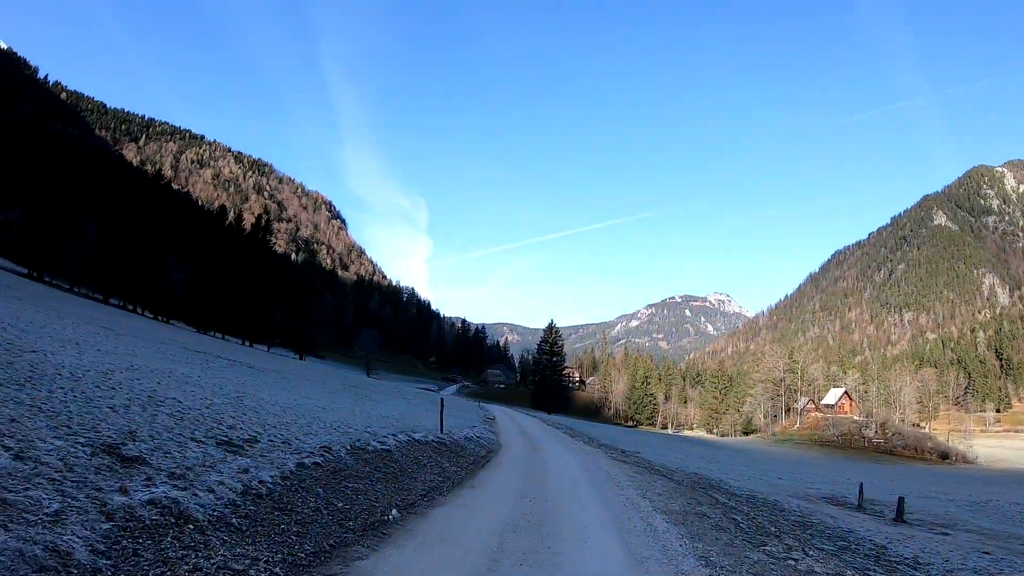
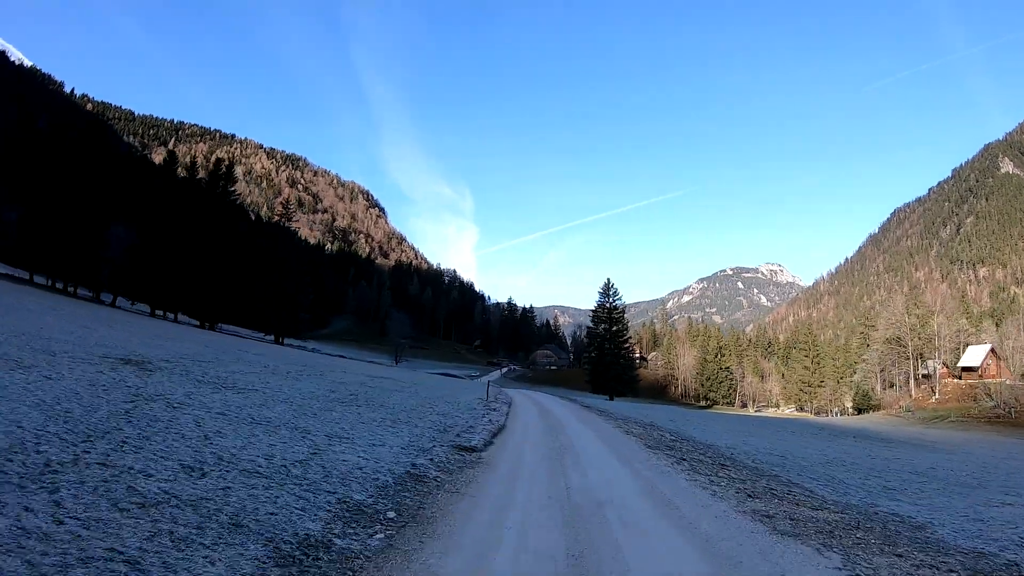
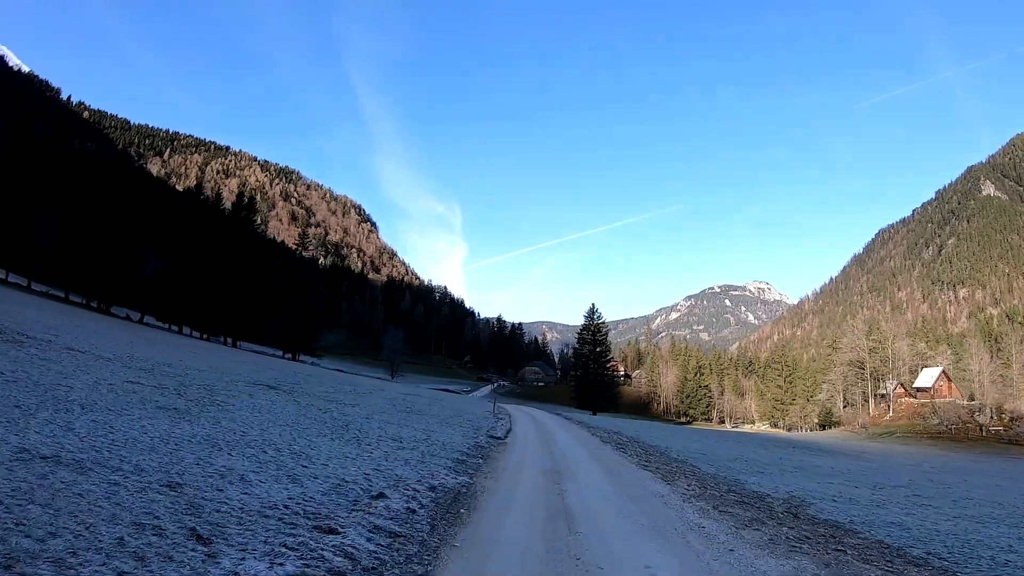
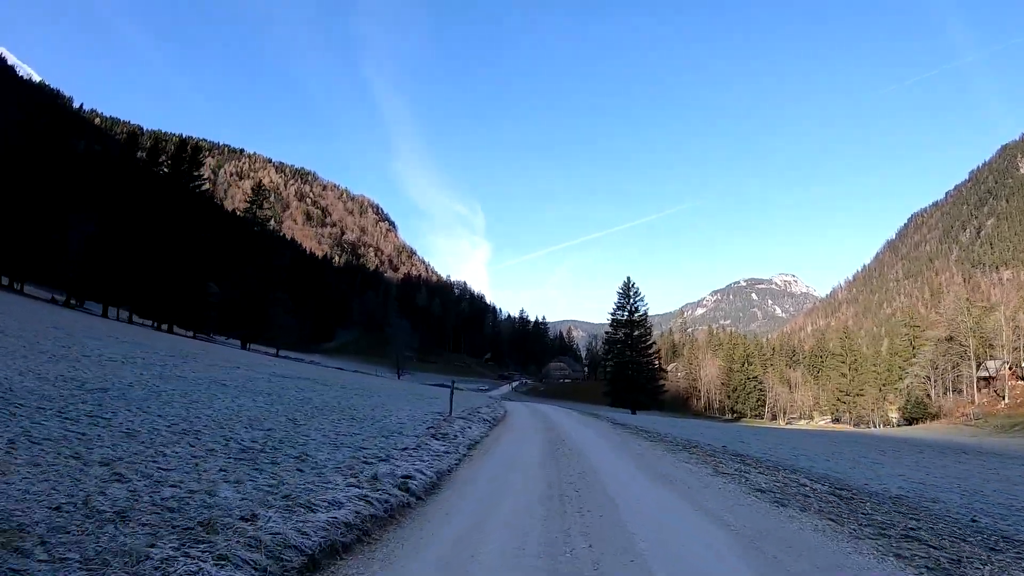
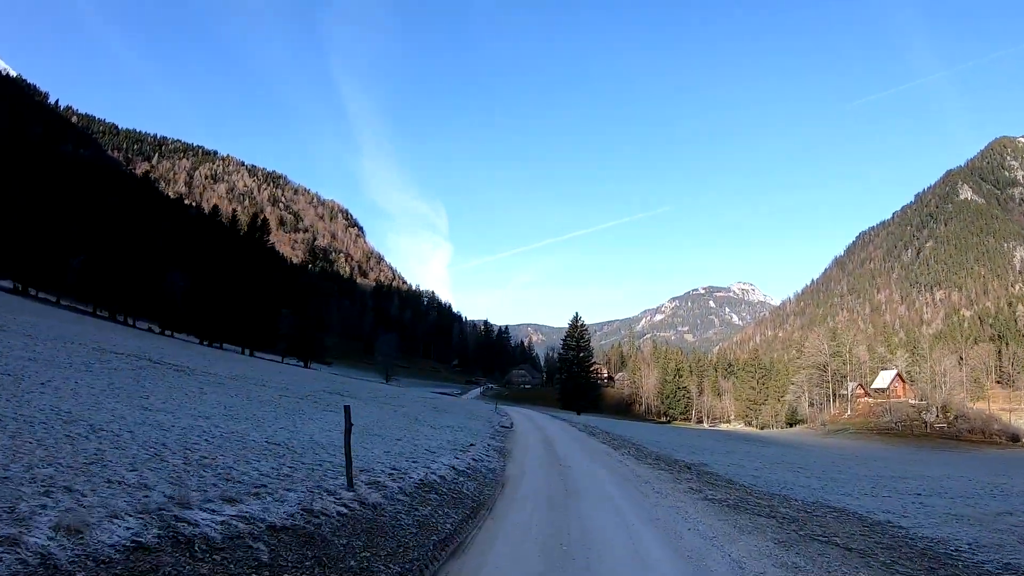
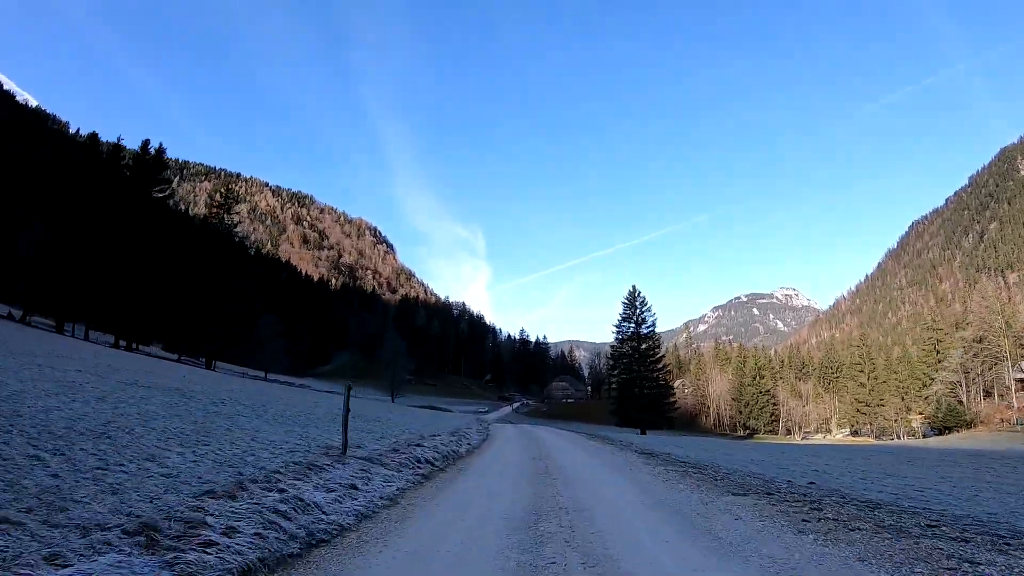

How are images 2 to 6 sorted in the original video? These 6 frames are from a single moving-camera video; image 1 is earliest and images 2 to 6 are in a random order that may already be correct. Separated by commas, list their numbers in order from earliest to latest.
5, 3, 2, 4, 6
